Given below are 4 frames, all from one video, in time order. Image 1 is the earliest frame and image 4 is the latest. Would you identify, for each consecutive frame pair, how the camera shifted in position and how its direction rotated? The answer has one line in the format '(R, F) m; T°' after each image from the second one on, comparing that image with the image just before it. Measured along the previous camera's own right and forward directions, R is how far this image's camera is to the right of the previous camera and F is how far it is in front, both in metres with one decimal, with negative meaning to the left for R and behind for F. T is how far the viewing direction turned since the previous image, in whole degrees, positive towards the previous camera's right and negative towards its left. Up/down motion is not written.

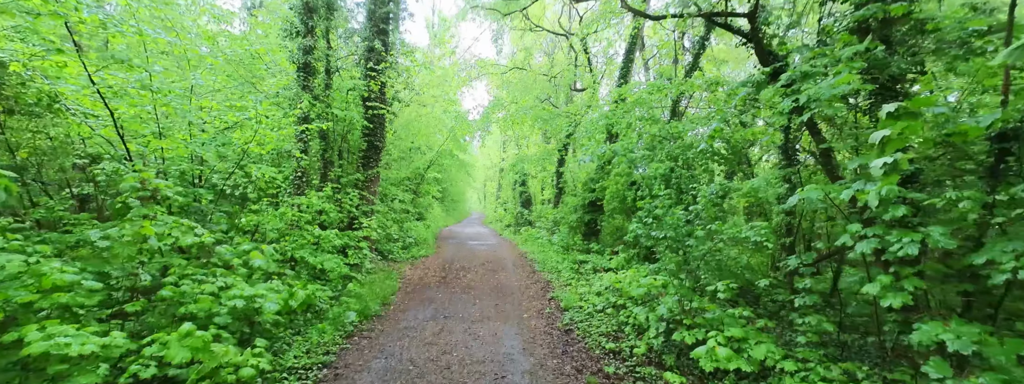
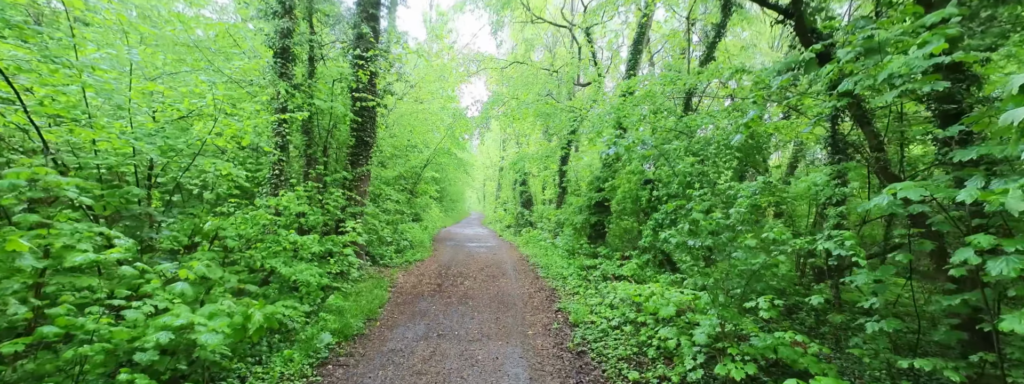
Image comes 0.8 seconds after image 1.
(-0.1, +1.0) m; 0°
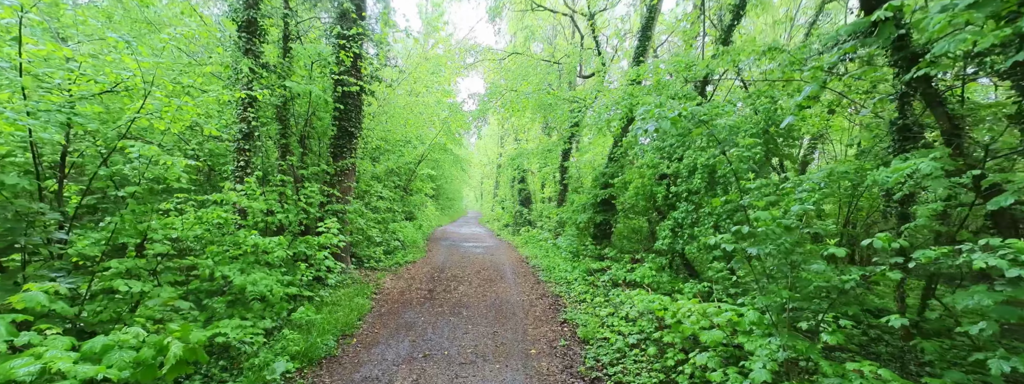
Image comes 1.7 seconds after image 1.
(0.0, +1.0) m; 0°
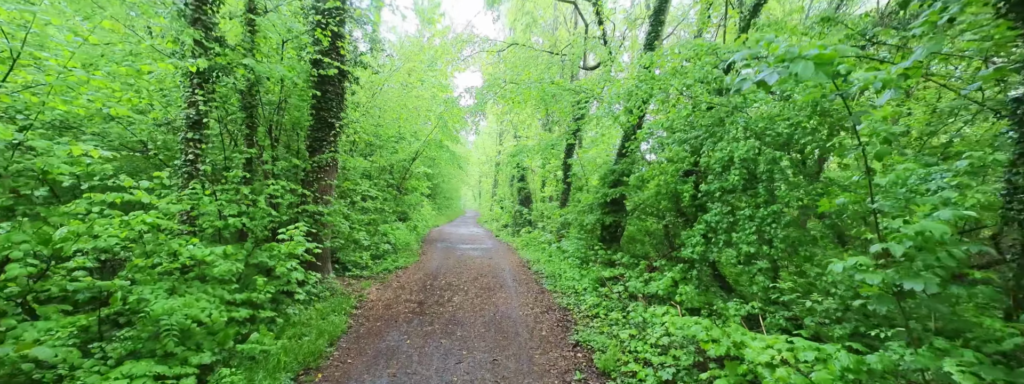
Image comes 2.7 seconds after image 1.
(-0.1, +1.2) m; 0°
